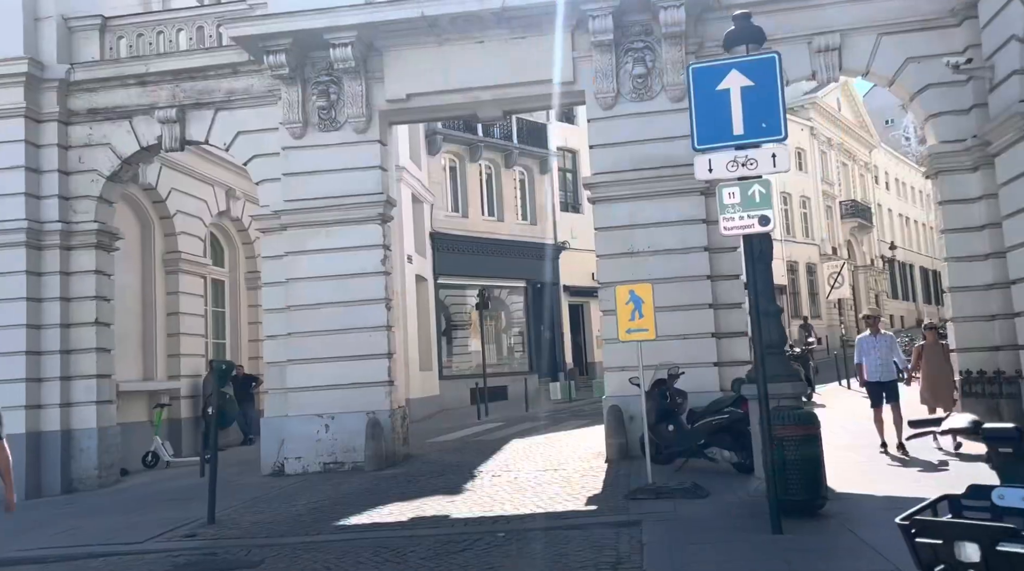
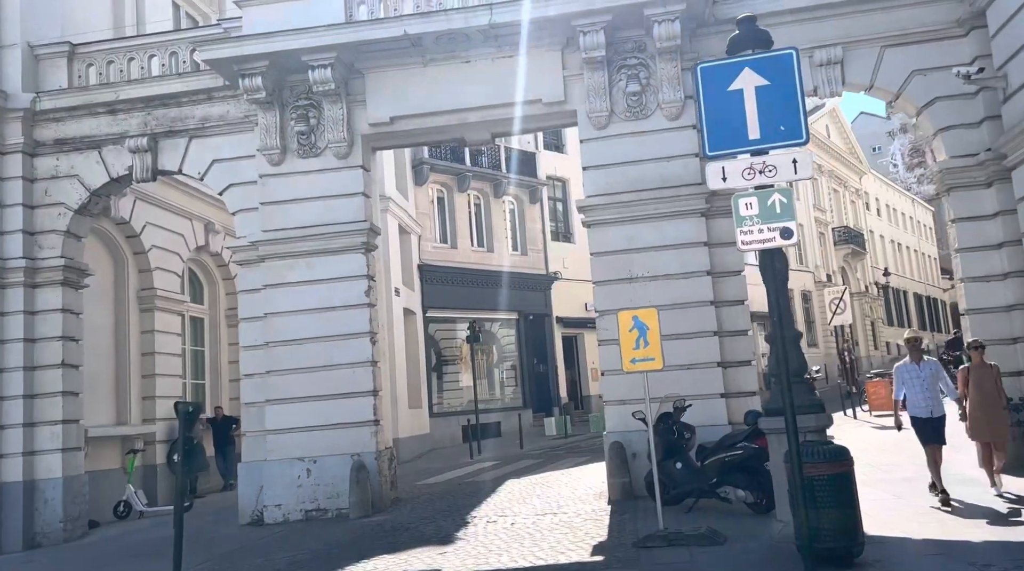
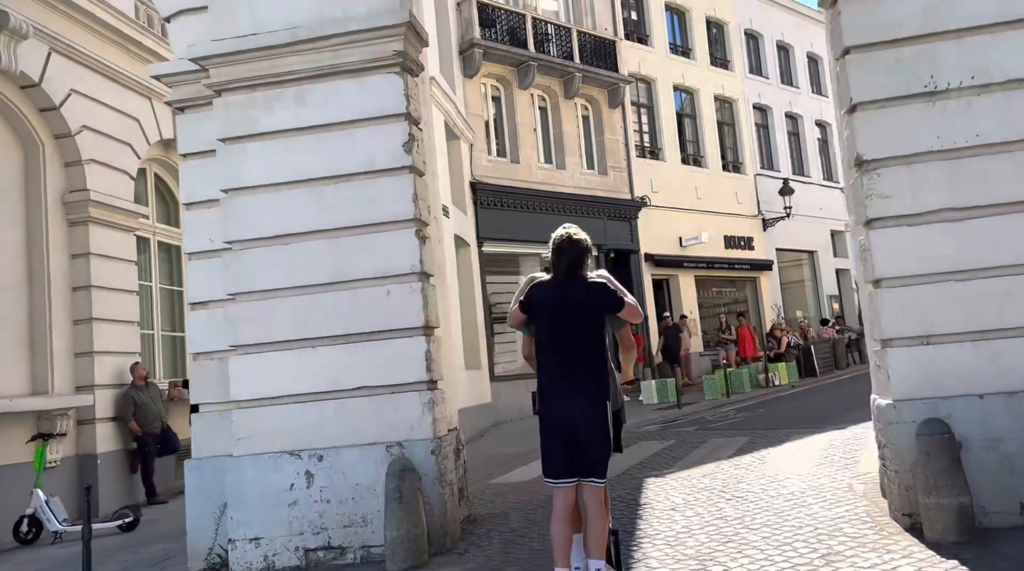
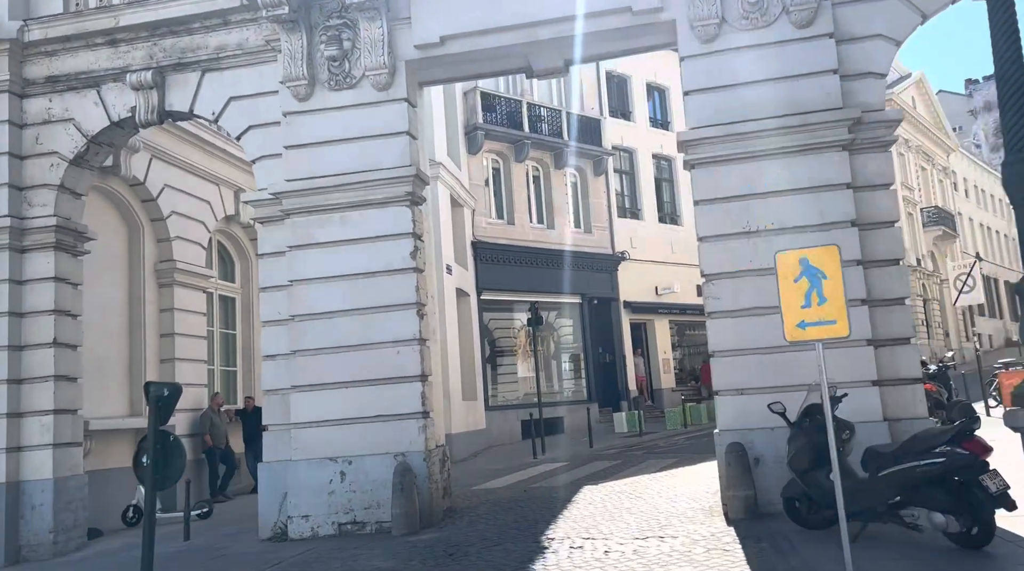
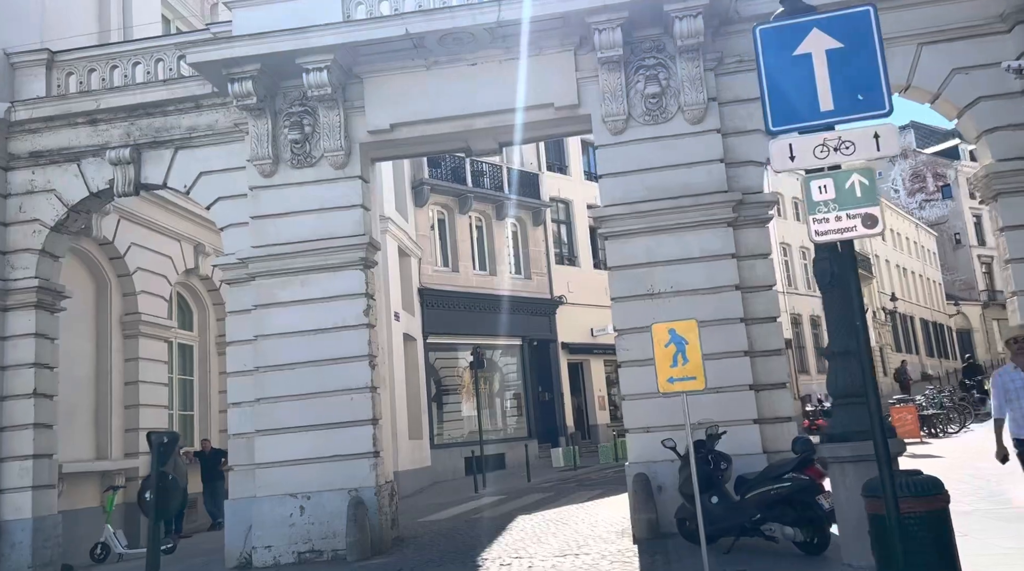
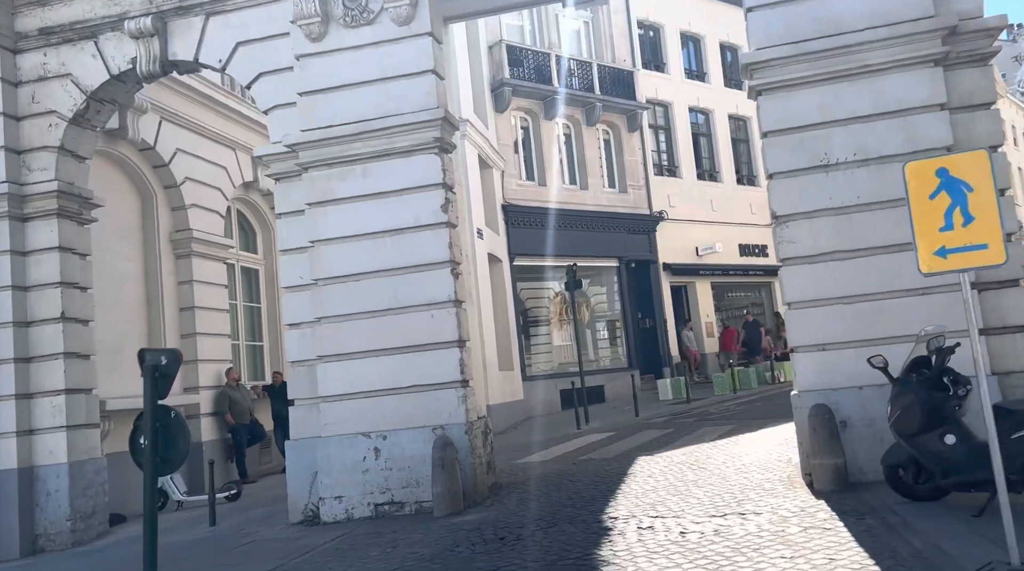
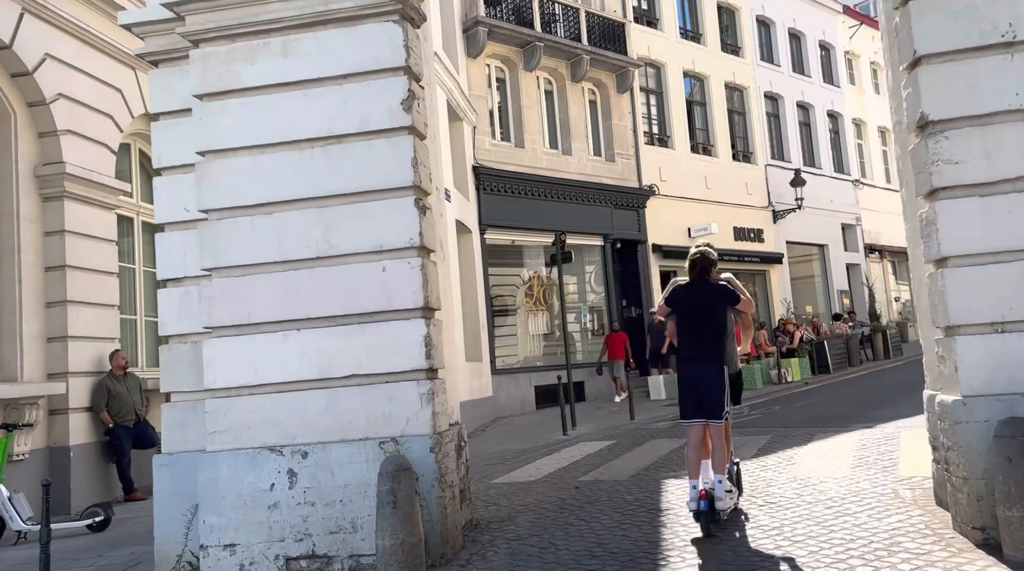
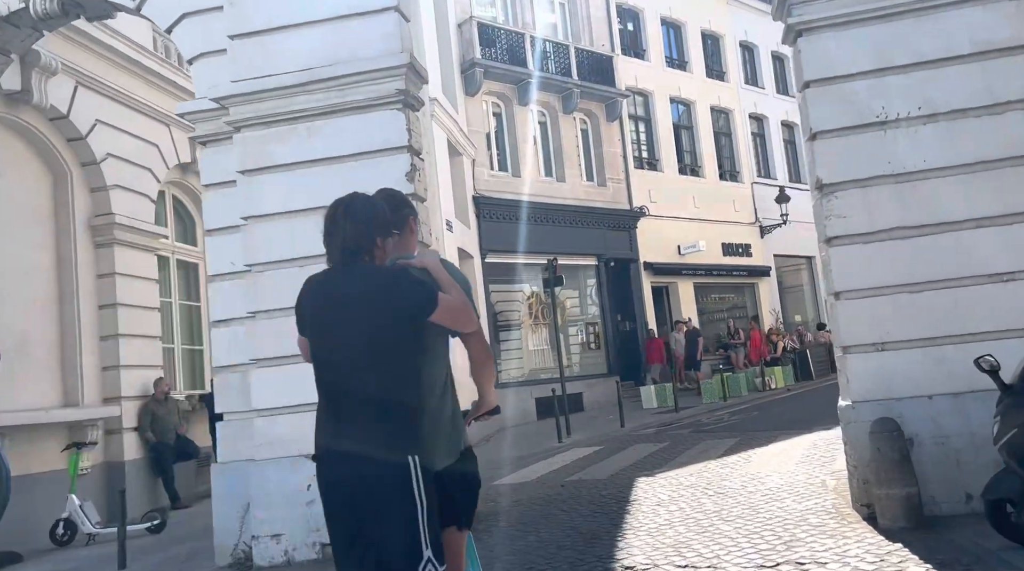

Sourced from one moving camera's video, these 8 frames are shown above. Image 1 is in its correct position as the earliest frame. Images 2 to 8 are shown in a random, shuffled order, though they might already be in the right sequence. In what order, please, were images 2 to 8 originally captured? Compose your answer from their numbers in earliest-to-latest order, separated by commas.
2, 5, 4, 6, 8, 3, 7
